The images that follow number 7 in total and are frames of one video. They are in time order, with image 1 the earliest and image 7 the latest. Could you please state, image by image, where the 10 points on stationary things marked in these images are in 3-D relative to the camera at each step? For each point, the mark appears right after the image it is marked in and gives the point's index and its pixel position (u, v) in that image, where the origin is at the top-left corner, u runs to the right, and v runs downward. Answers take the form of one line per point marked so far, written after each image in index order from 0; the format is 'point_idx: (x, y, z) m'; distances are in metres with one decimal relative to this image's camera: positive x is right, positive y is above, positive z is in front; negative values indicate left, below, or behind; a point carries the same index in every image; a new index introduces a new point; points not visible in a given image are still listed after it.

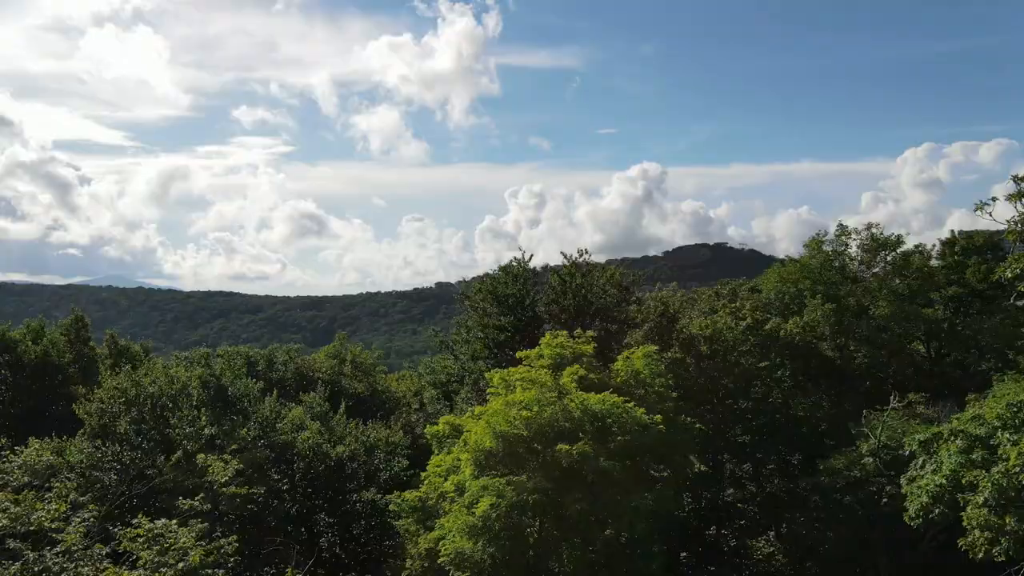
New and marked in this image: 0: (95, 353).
0: (-10.5, -1.6, +19.0) m
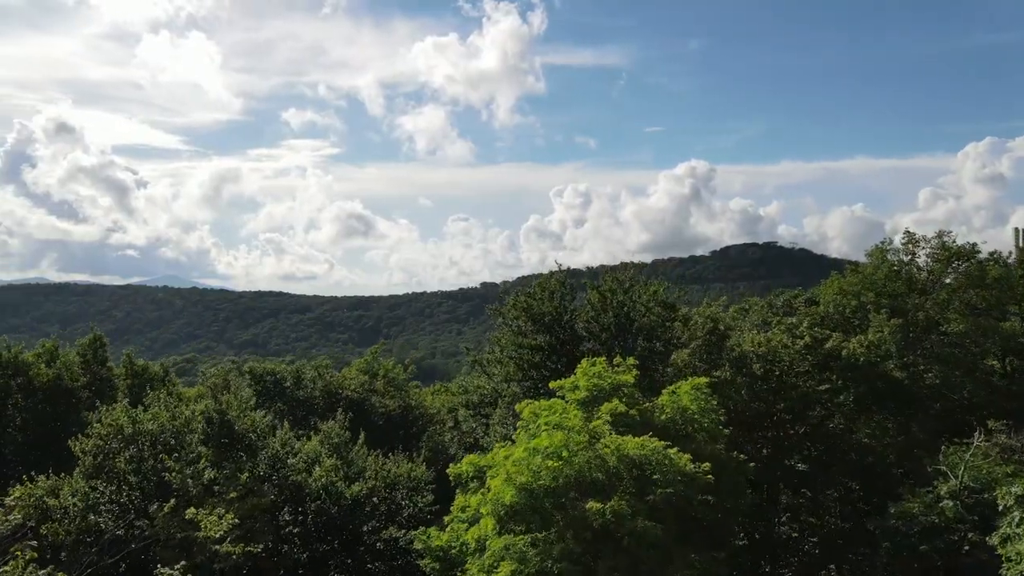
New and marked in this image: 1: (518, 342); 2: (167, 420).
0: (-9.7, -2.0, +18.2) m
1: (+0.2, -1.5, +19.9) m
2: (-5.6, -2.2, +12.3) m
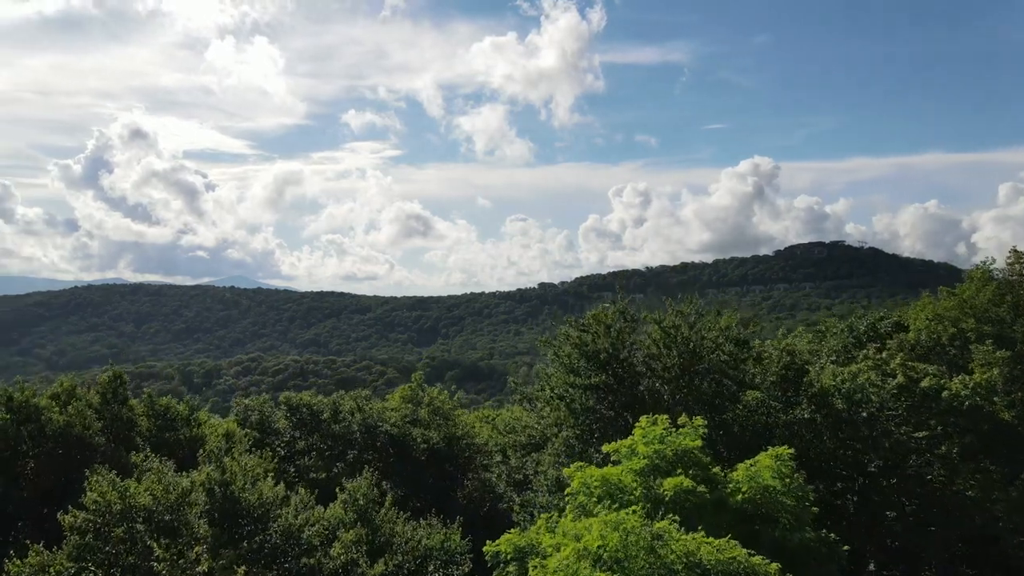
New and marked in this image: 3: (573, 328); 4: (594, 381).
0: (-8.6, -2.8, +17.1) m
1: (+1.4, -2.2, +18.0) m
2: (-5.0, -2.9, +10.8) m
3: (+1.6, -1.0, +18.9) m
4: (+1.9, -2.2, +17.7) m
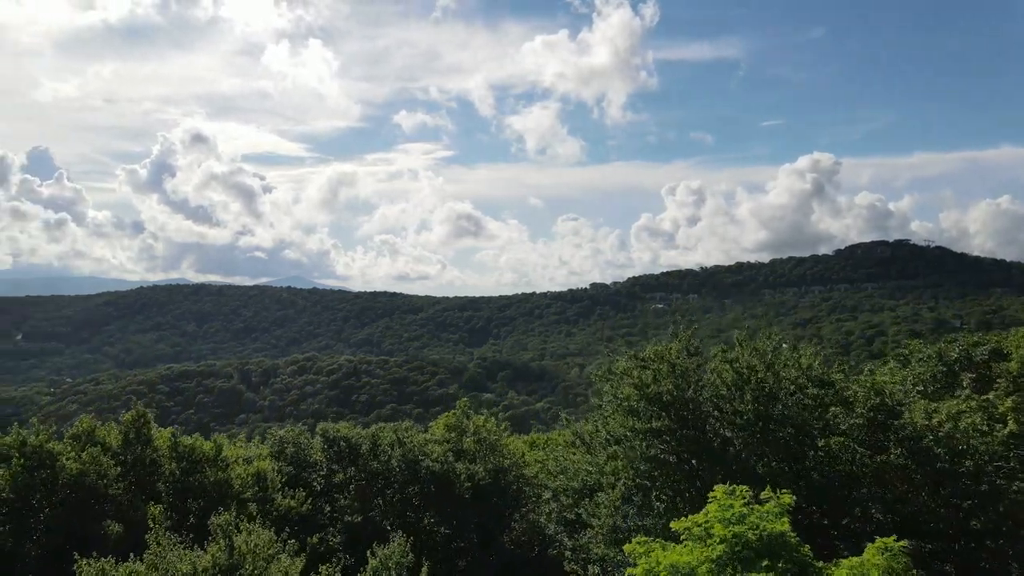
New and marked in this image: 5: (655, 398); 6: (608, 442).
0: (-7.5, -3.5, +15.9) m
1: (+2.6, -2.9, +16.1) m
2: (-4.4, -3.6, +9.4) m
3: (+2.7, -1.7, +17.1) m
4: (+3.0, -2.9, +15.9) m
5: (+3.1, -2.4, +16.1) m
6: (+2.2, -3.5, +17.2) m
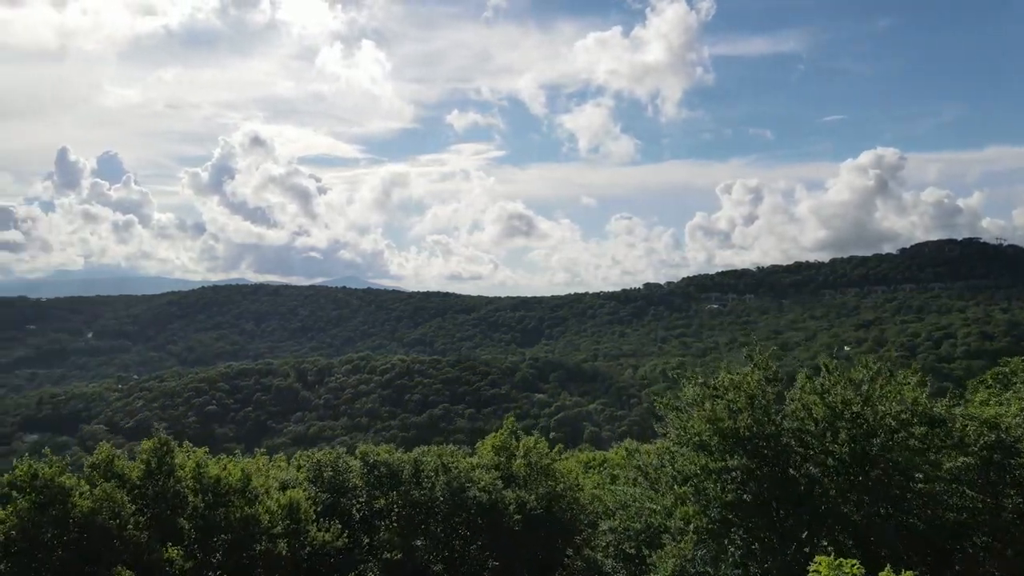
0: (-6.4, -3.8, +14.7) m
1: (+3.6, -3.3, +14.2) m
2: (-3.8, -4.0, +8.0) m
3: (+3.8, -2.1, +15.1) m
4: (+4.0, -3.2, +13.9) m
5: (+4.1, -2.7, +14.2) m
6: (+3.3, -3.9, +15.3) m
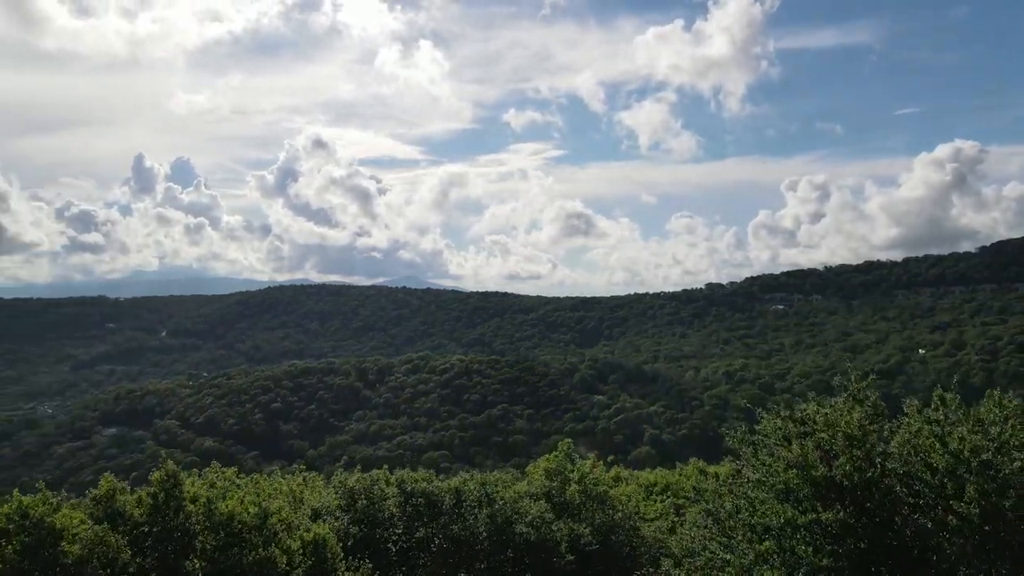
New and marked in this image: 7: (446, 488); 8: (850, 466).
0: (-5.6, -4.1, +13.2) m
1: (+4.4, -3.5, +11.9) m
2: (-3.5, -4.2, +6.3) m
3: (+4.7, -2.3, +12.8) m
4: (+4.8, -3.5, +11.6) m
5: (+4.9, -3.0, +11.8) m
6: (+4.1, -4.1, +13.0) m
7: (-1.5, -4.7, +17.7) m
8: (+5.2, -2.7, +11.7) m
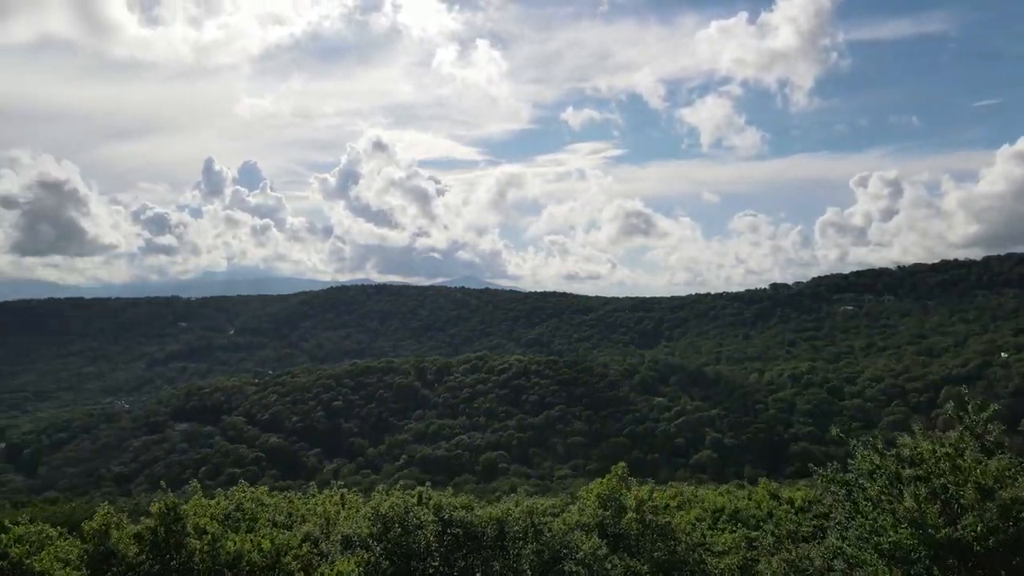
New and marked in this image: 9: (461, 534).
0: (-4.9, -4.2, +11.7) m
1: (+4.9, -3.7, +9.7) m
2: (-3.3, -4.4, +4.7) m
3: (+5.3, -2.5, +10.5) m
4: (+5.3, -3.6, +9.3) m
5: (+5.4, -3.1, +9.5) m
6: (+4.8, -4.2, +10.8) m
7: (-0.5, -4.9, +15.9) m
8: (+5.7, -2.8, +9.4) m
9: (-1.1, -5.1, +15.7) m
